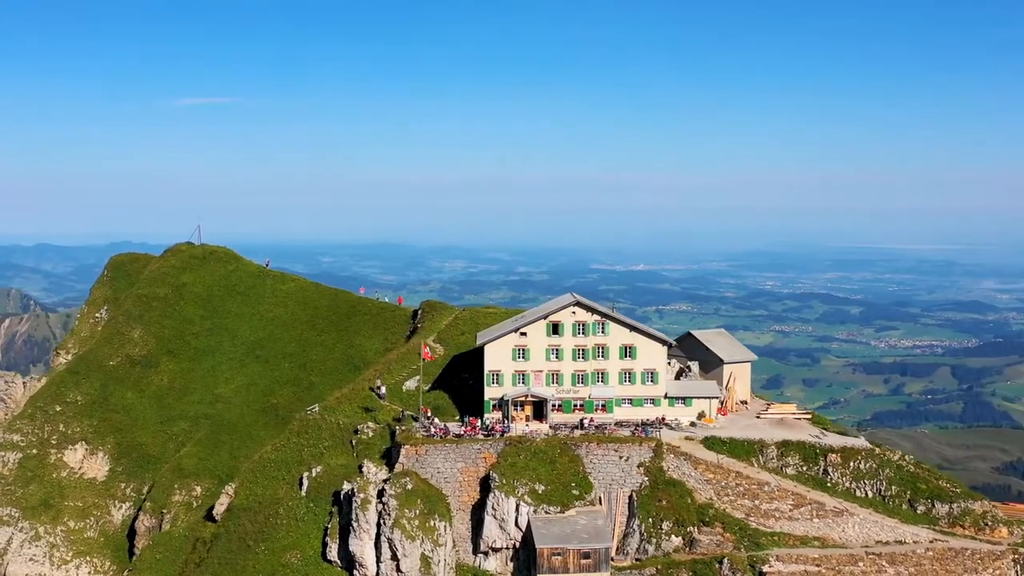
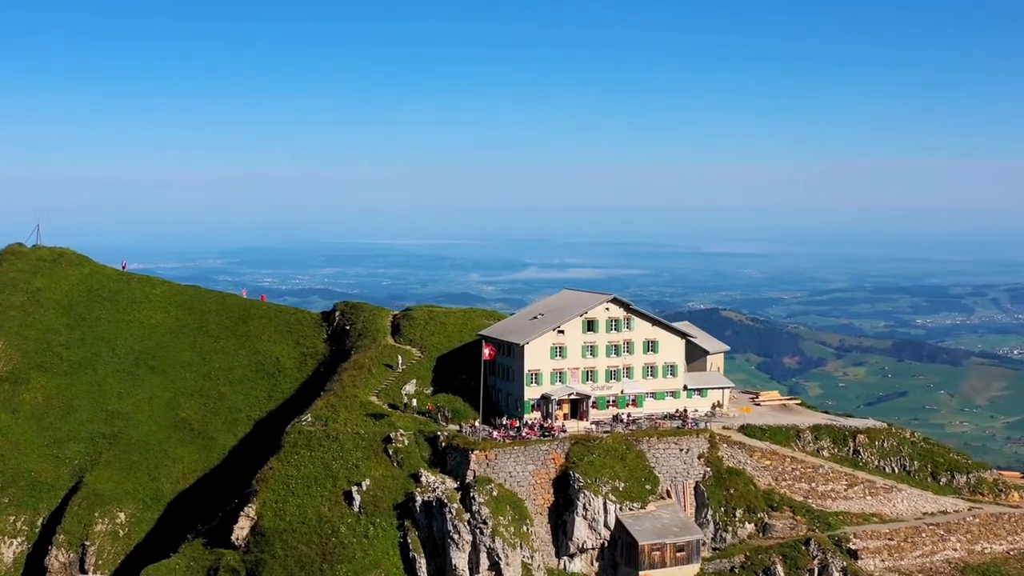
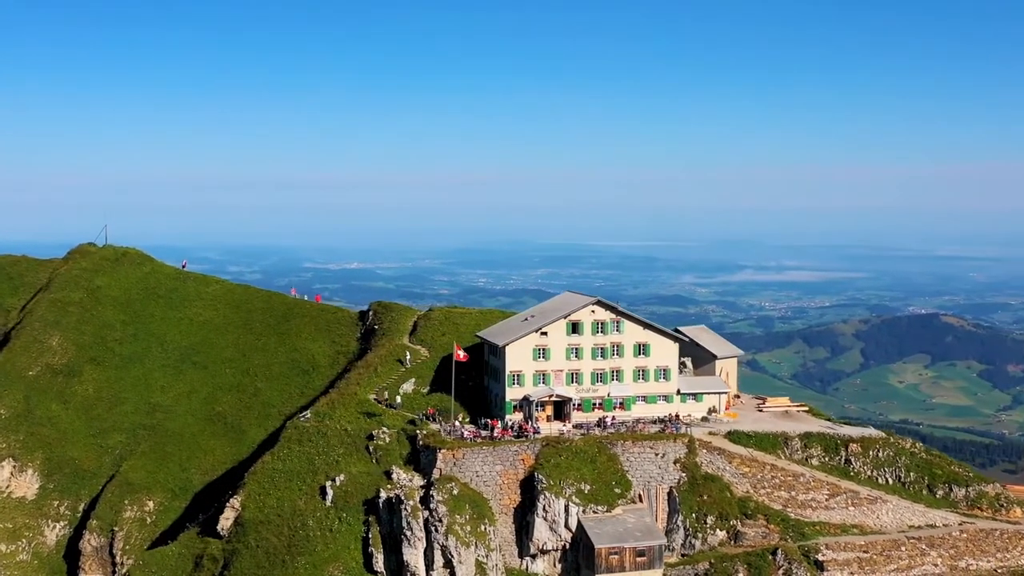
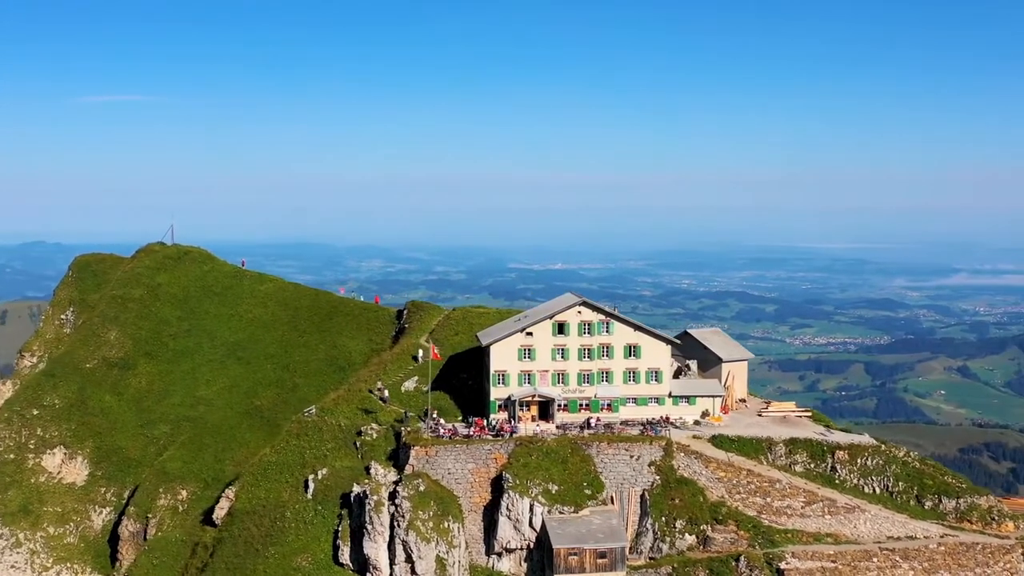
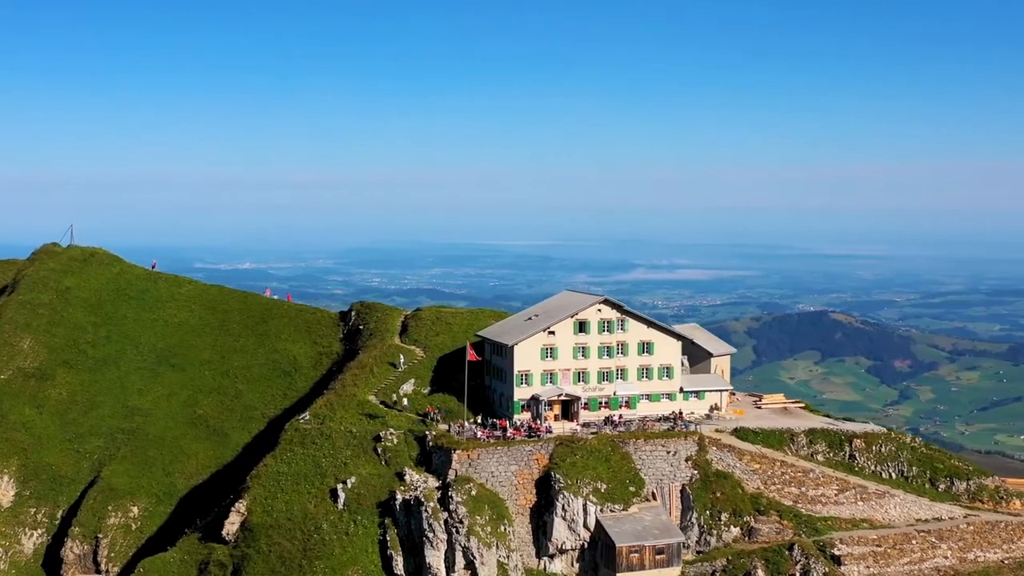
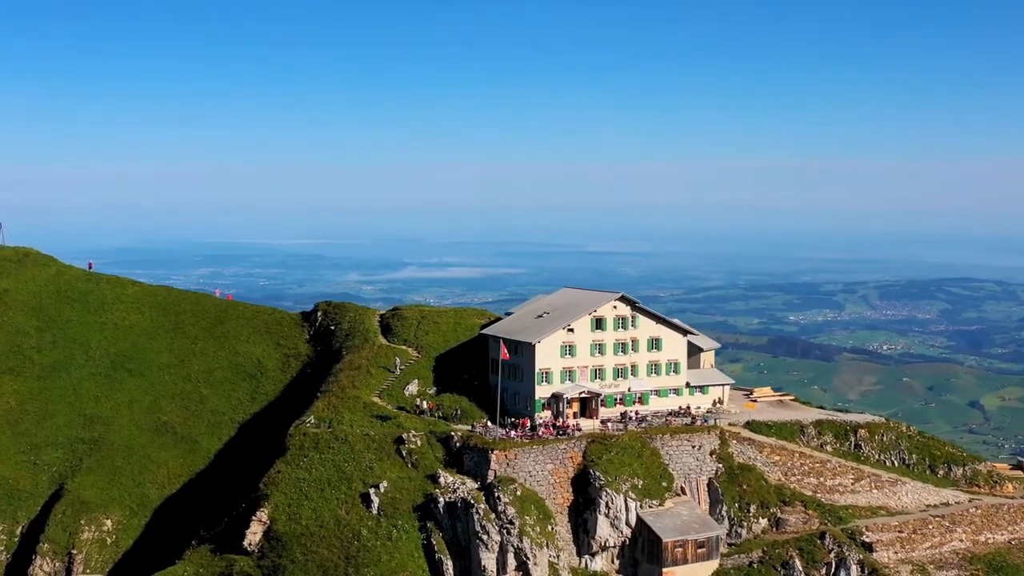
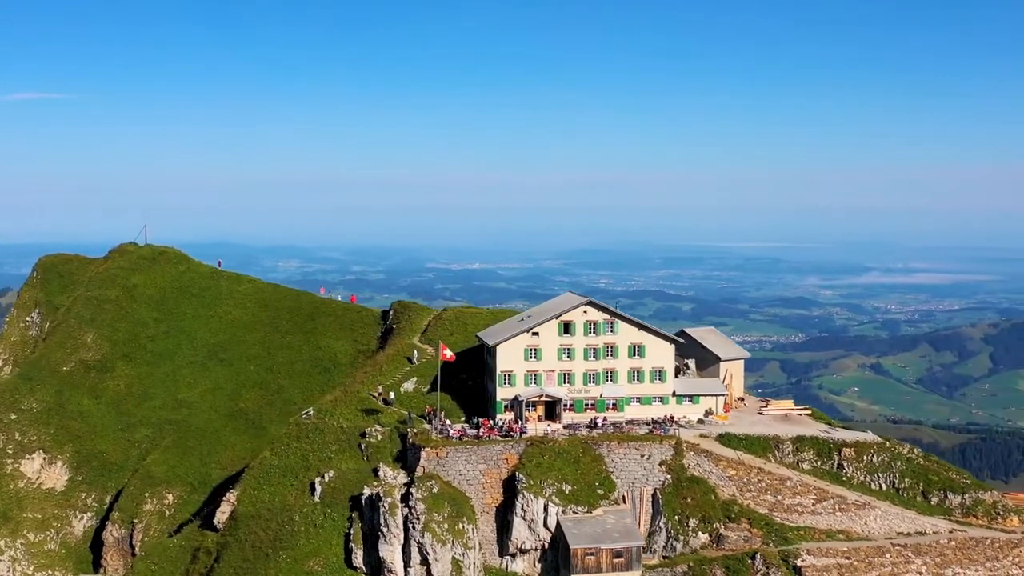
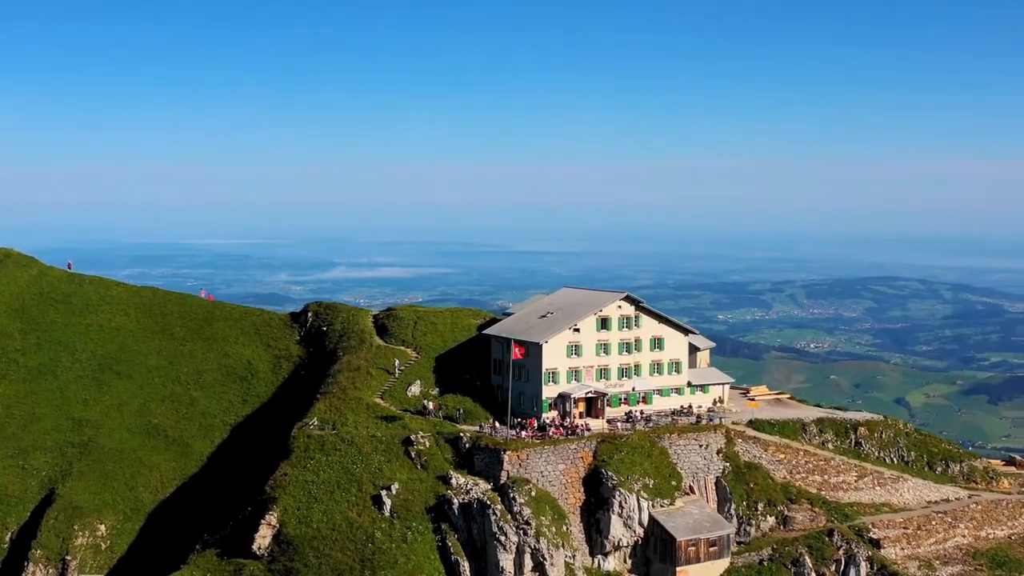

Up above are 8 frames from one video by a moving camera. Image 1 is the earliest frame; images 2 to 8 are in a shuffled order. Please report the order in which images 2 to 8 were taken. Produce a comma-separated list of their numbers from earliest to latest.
4, 7, 3, 5, 2, 6, 8
